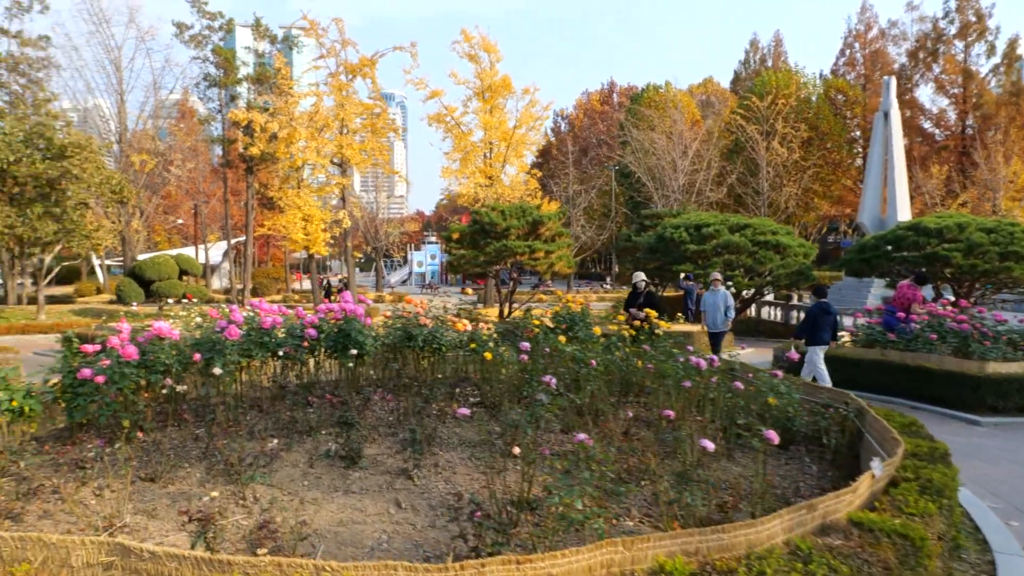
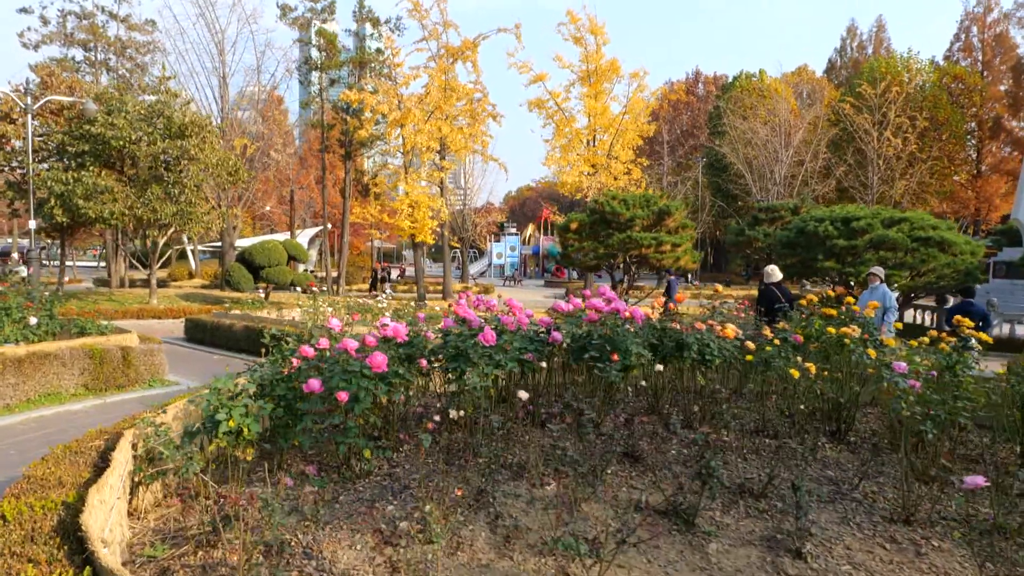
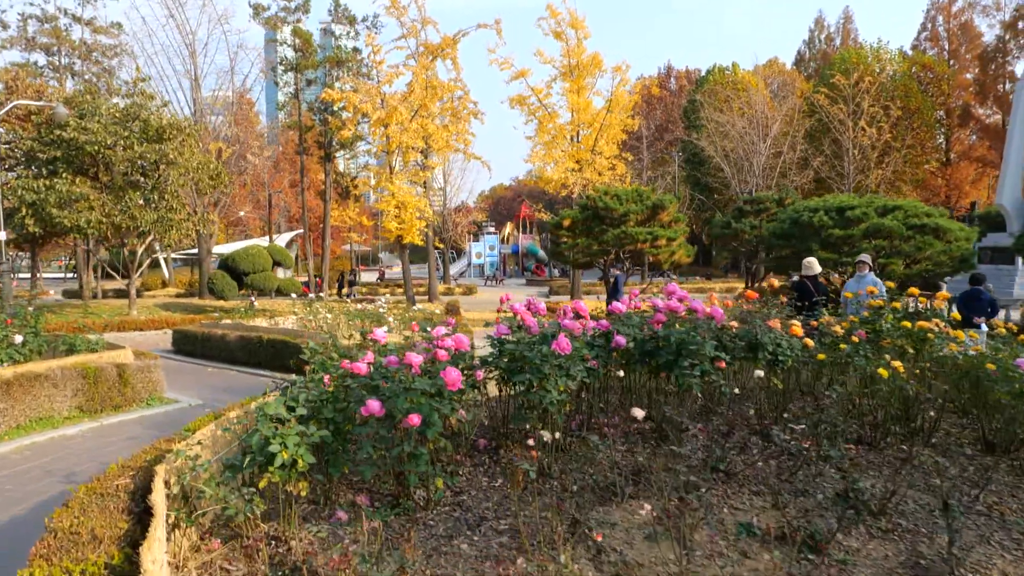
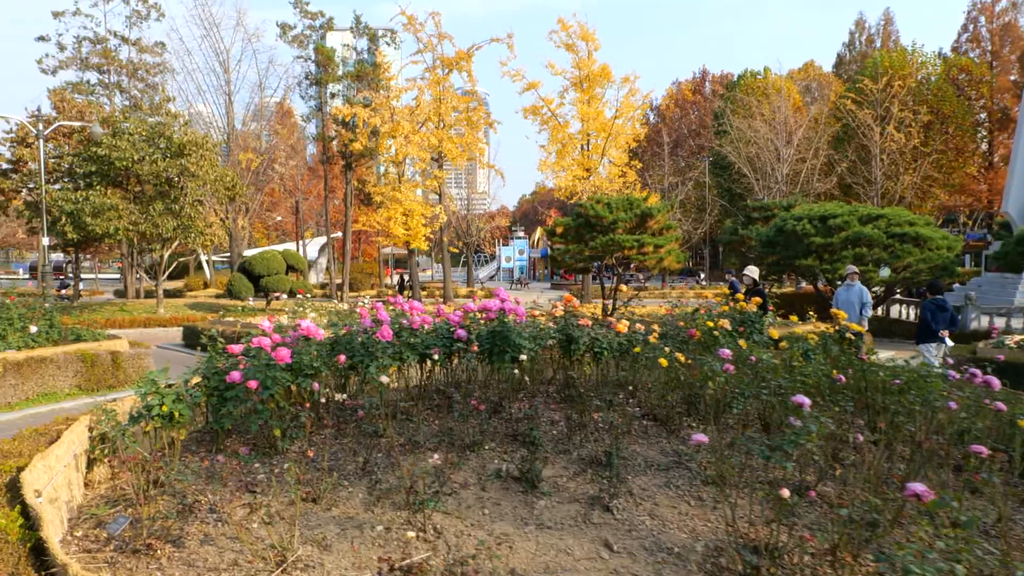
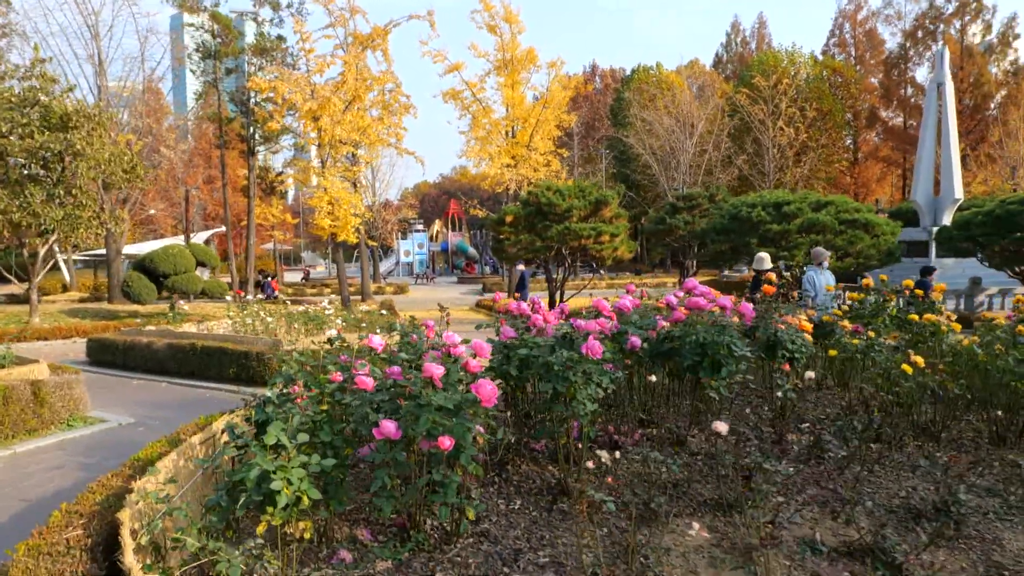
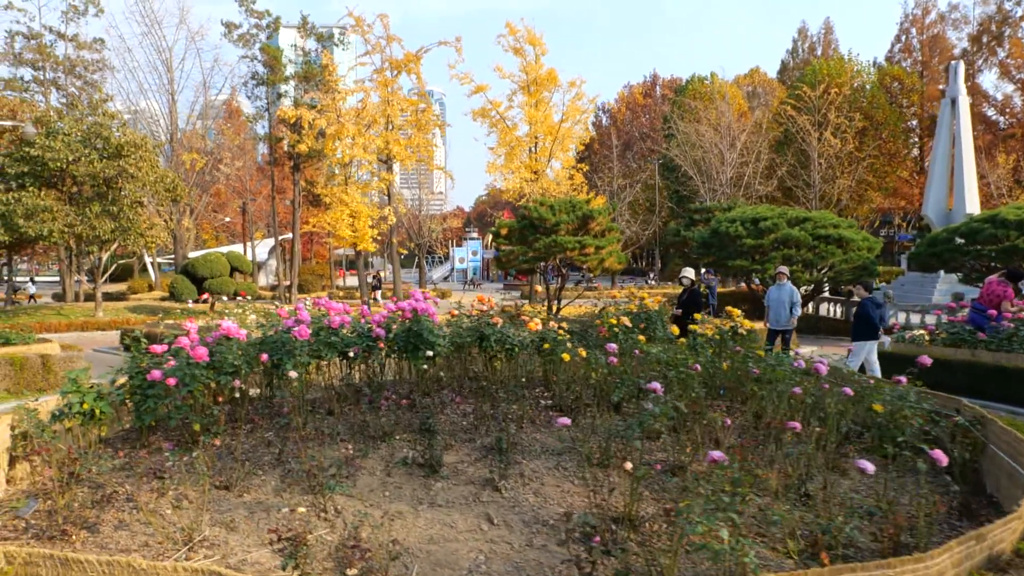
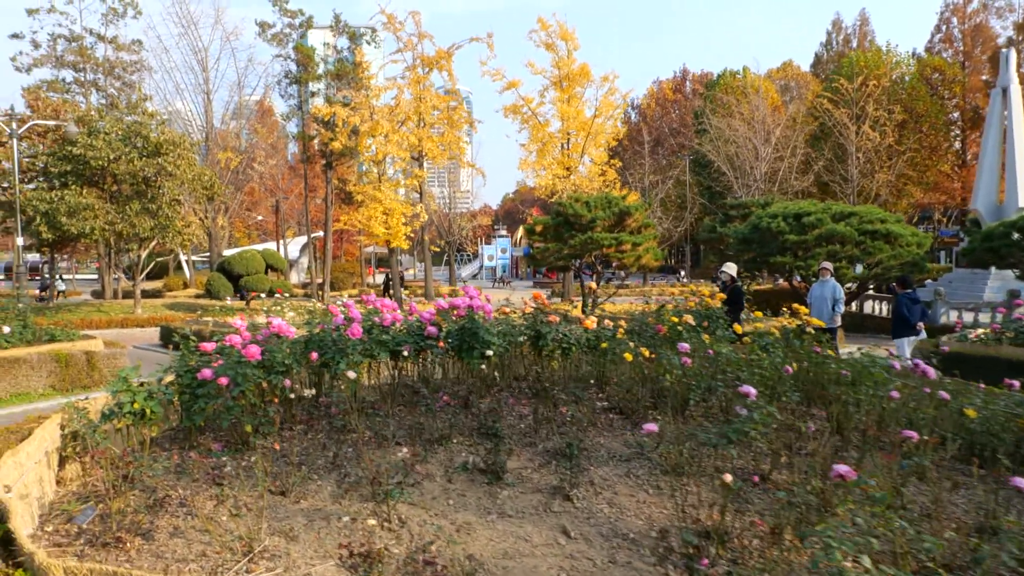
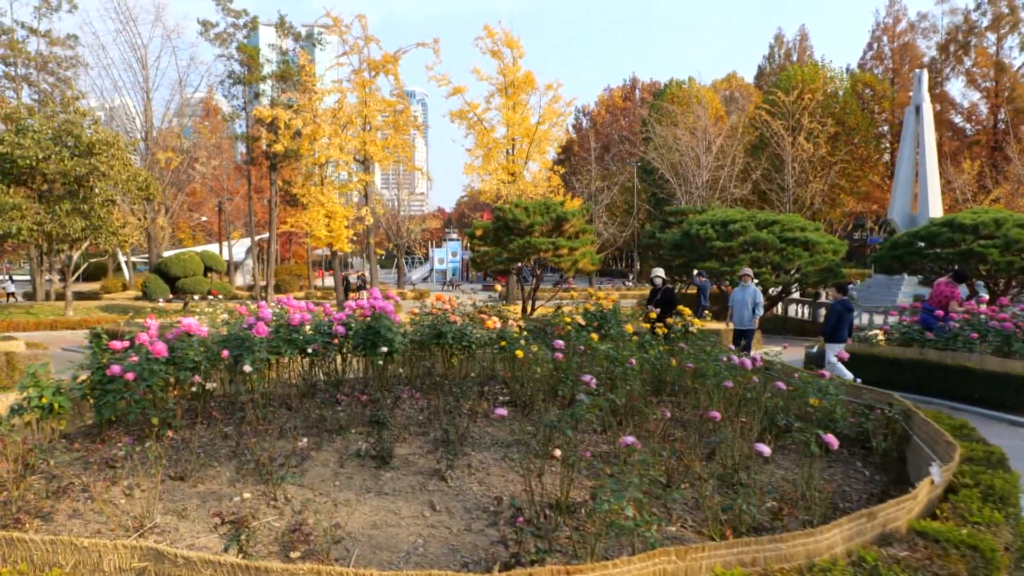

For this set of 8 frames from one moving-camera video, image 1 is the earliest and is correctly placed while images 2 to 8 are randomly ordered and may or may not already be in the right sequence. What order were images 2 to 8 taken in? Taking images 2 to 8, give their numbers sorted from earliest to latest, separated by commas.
8, 6, 7, 4, 2, 3, 5
